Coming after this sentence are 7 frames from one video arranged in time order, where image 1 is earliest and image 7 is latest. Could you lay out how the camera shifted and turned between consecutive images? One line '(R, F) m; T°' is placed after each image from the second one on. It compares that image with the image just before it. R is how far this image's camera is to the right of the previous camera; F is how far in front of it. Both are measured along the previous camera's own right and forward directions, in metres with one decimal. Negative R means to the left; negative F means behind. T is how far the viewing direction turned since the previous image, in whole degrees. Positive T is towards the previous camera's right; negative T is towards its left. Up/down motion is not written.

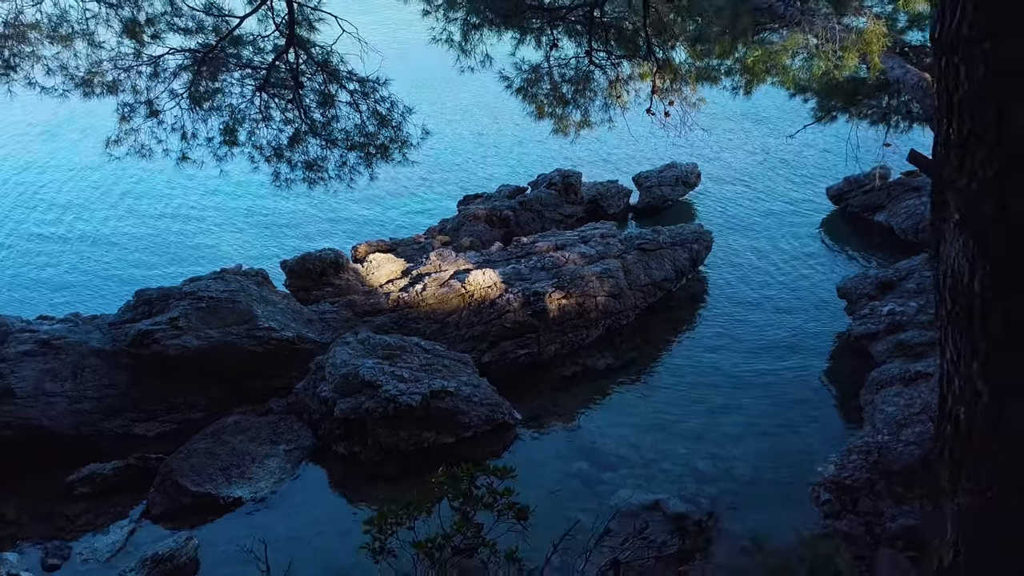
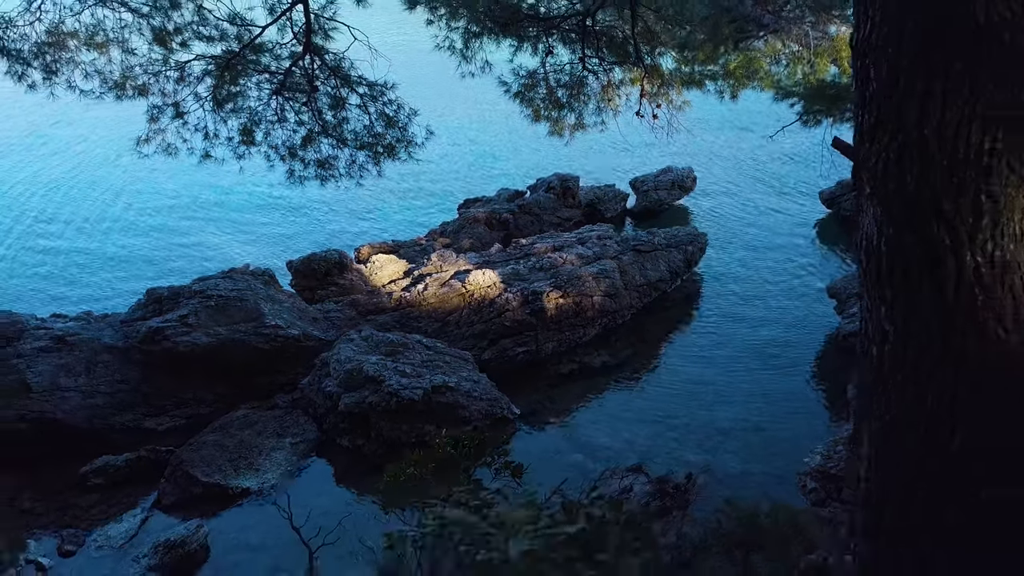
(0.0, -0.2) m; 0°
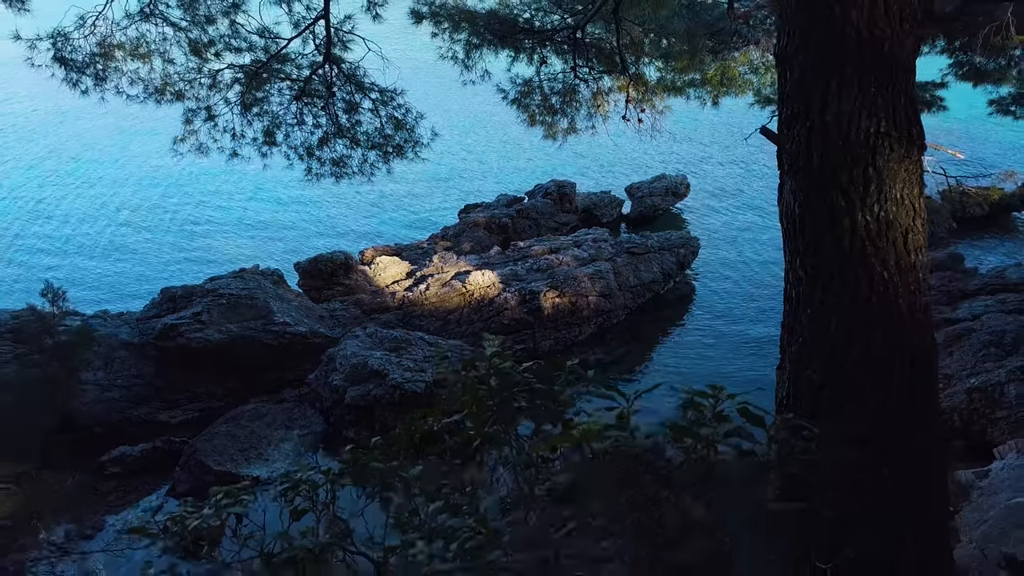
(0.0, -0.3) m; 0°
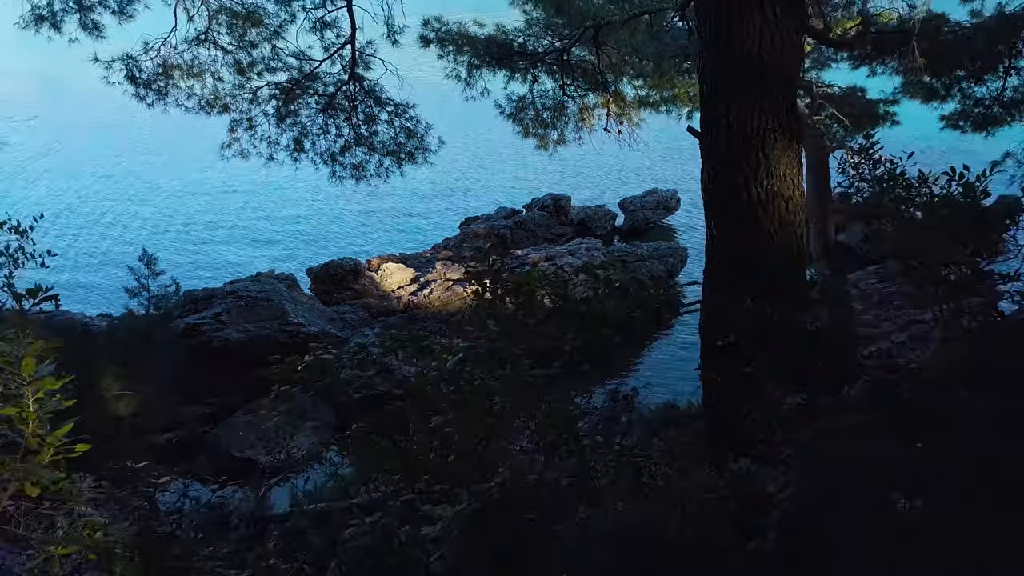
(0.0, -0.6) m; 0°
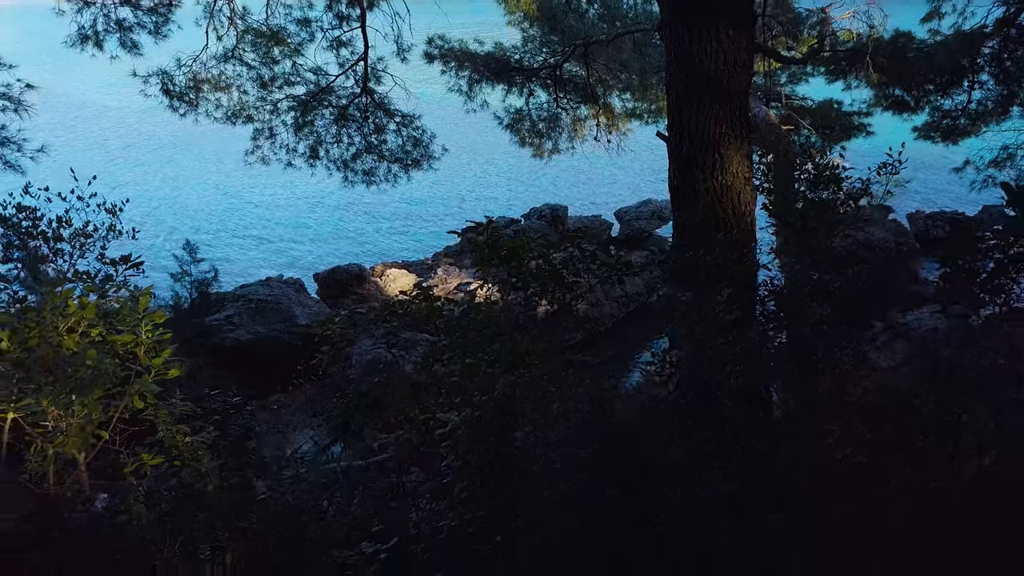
(0.0, -0.4) m; 0°
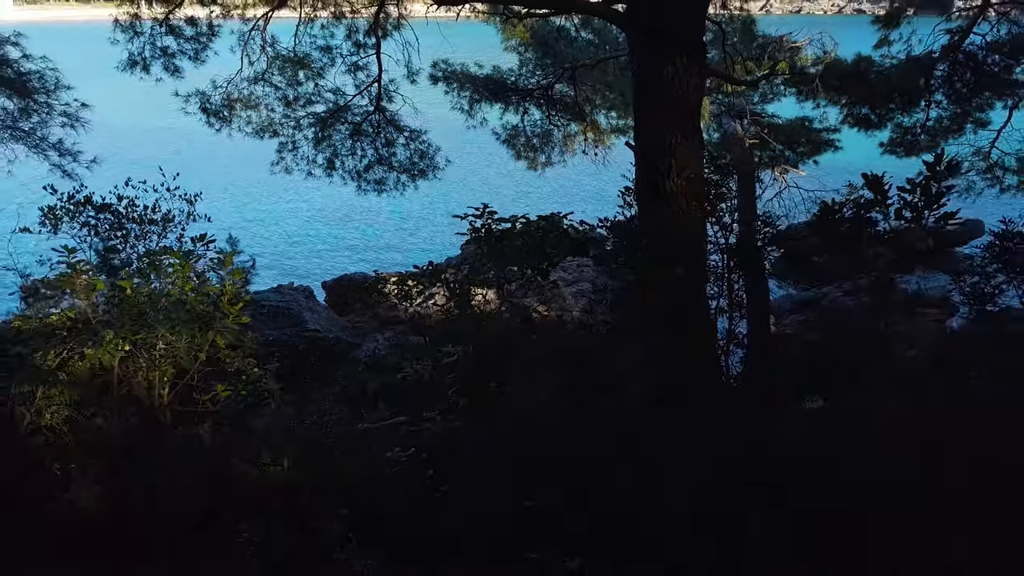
(0.0, -0.5) m; 0°
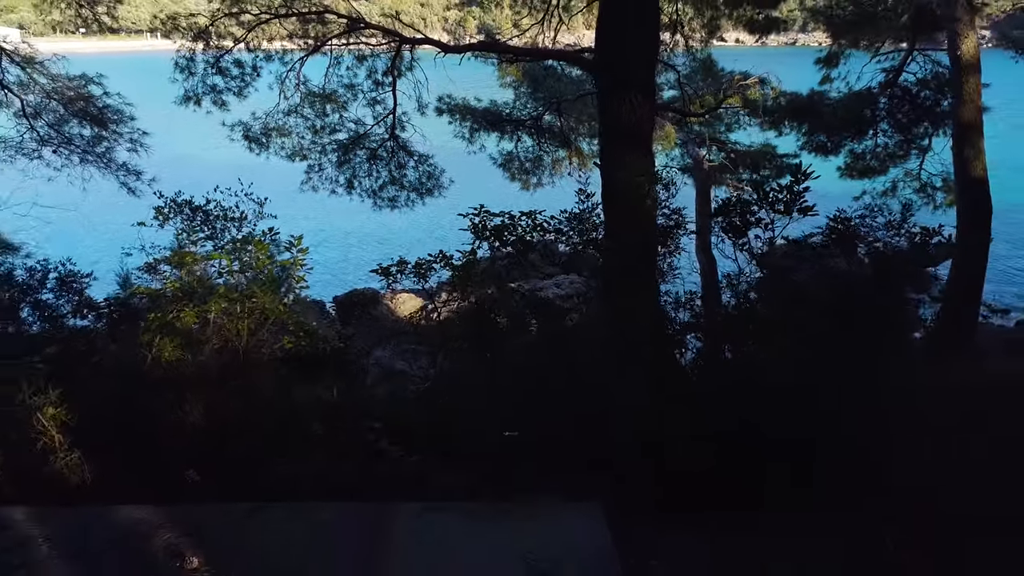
(0.0, -0.8) m; 0°
